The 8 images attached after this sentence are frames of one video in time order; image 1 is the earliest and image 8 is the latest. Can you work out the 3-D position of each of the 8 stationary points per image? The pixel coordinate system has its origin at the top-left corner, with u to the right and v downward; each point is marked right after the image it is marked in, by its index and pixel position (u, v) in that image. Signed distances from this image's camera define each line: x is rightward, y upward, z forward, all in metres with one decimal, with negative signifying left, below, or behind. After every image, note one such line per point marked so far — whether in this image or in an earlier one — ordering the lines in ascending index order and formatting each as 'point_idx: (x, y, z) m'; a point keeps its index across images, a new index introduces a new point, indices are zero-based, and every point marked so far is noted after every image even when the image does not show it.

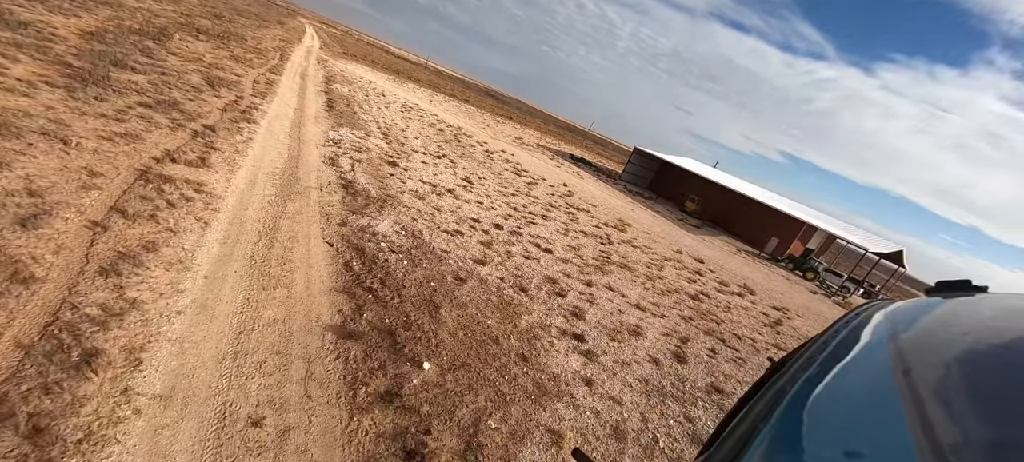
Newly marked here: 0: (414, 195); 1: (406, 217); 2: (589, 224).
0: (-2.6, +1.0, +11.9) m
1: (-2.4, +0.3, +10.4) m
2: (+2.7, +0.2, +16.6) m
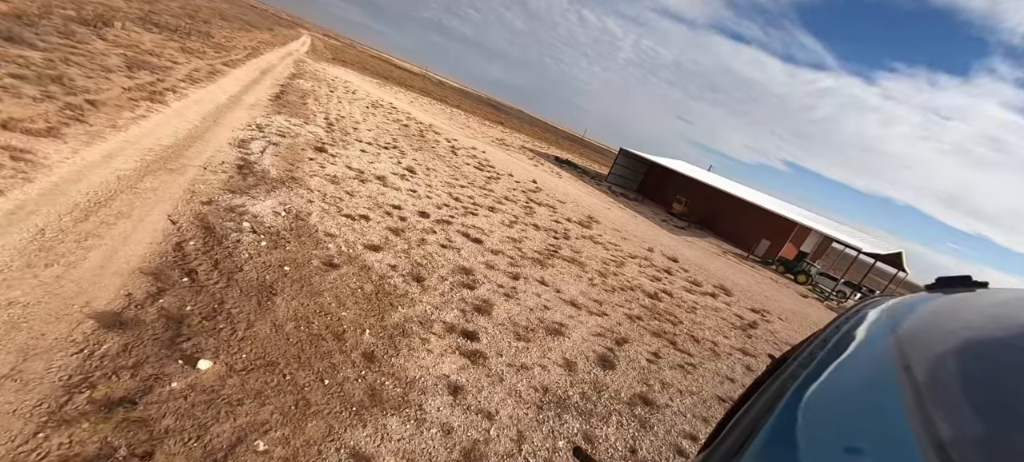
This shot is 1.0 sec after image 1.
0: (-4.3, +1.2, +10.5) m
1: (-4.2, +0.7, +9.0) m
2: (+1.1, +0.4, +15.0) m
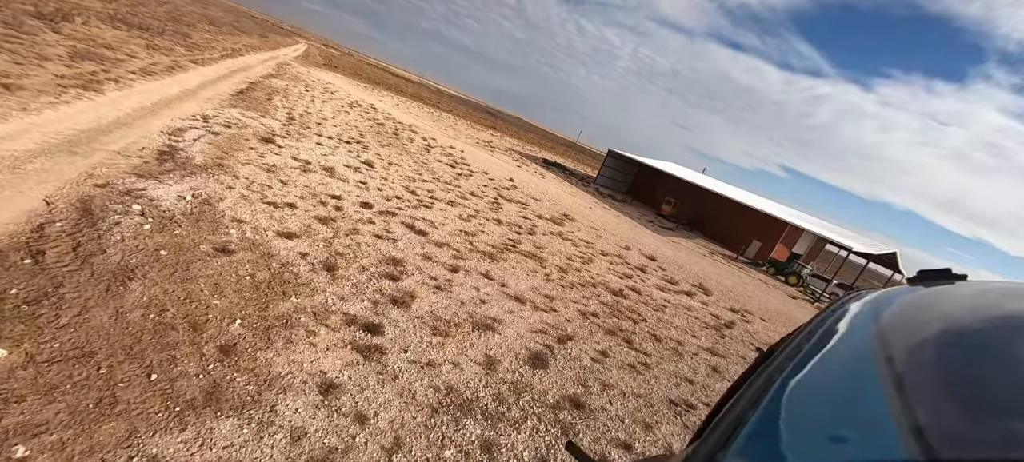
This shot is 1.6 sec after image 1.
0: (-5.4, +1.4, +9.8) m
1: (-5.3, +0.9, +8.3) m
2: (0.0, +0.5, +14.3) m
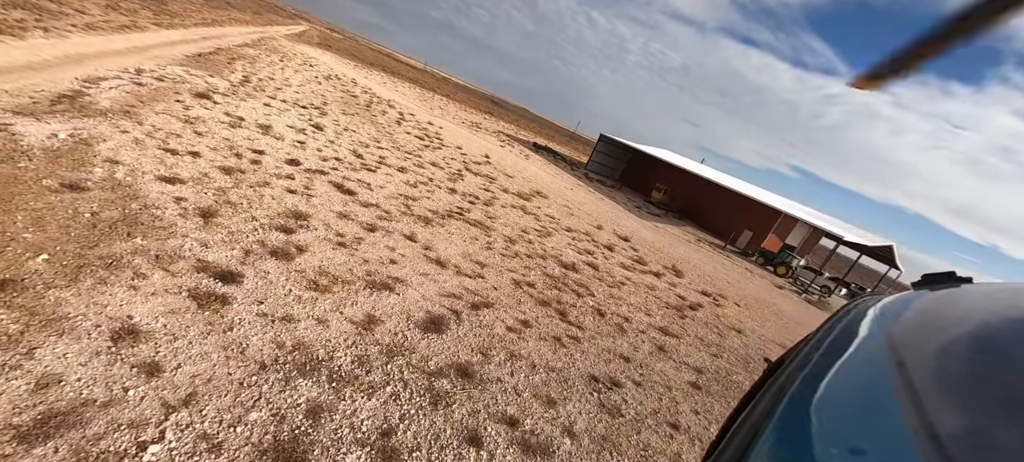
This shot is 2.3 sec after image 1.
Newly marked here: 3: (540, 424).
0: (-6.6, +2.3, +9.1) m
1: (-6.5, +1.7, +7.5) m
2: (-1.1, +1.3, +13.5) m
3: (+0.3, -2.0, +4.8) m
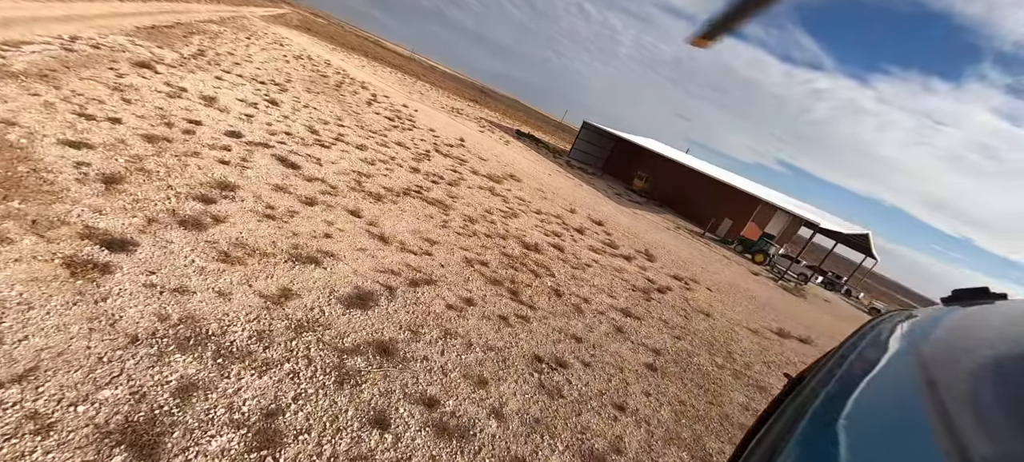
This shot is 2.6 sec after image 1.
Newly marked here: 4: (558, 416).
0: (-7.4, +2.7, +8.4) m
1: (-7.3, +2.1, +6.9) m
2: (-2.1, +1.8, +12.9) m
3: (-0.5, -1.7, +4.4) m
4: (+0.5, -2.0, +4.8) m
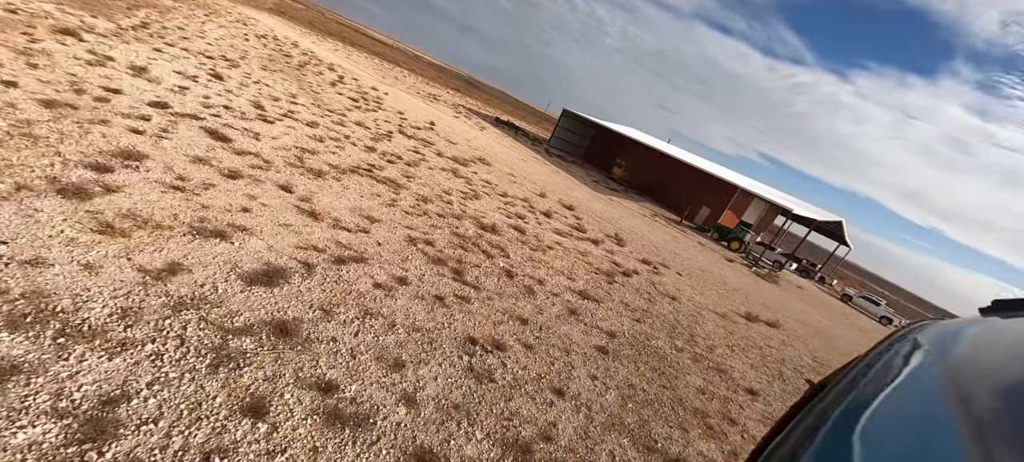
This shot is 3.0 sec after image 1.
0: (-8.3, +3.1, +7.7) m
1: (-8.2, +2.5, +6.1) m
2: (-3.1, +2.2, +12.4) m
3: (-1.2, -1.4, +3.9) m
4: (-0.3, -1.6, +4.4) m
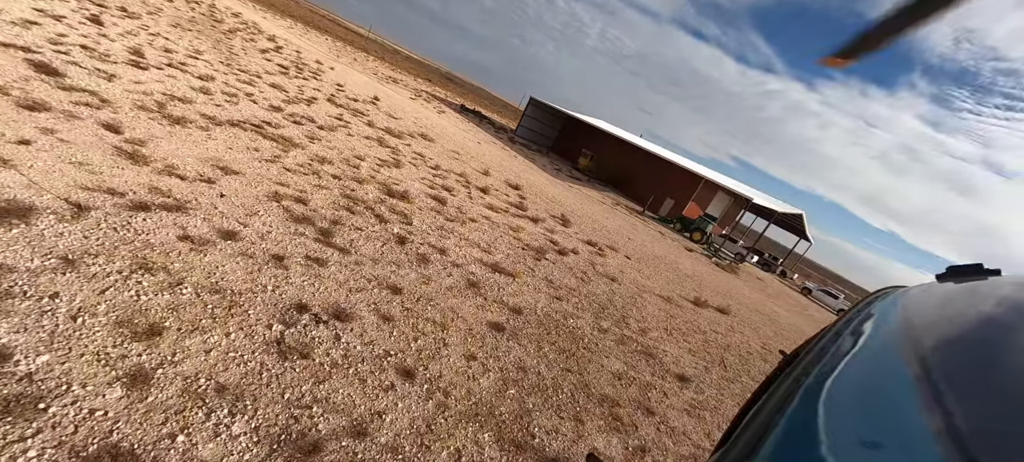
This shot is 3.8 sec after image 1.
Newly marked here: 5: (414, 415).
0: (-9.8, +3.7, +6.1) m
1: (-9.6, +3.1, +4.6) m
2: (-4.7, +2.9, +11.0) m
3: (-2.6, -0.8, +2.7) m
4: (-1.6, -1.1, +3.2) m
5: (-0.7, -1.4, +3.5) m
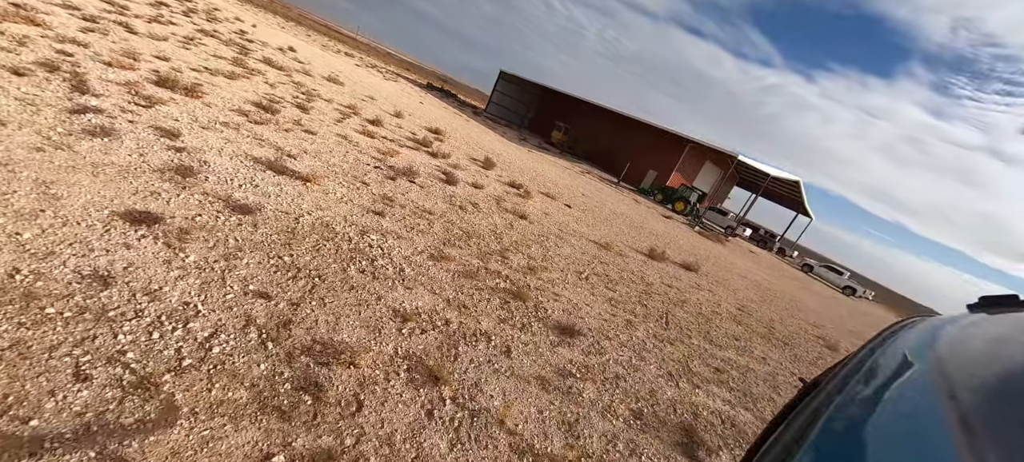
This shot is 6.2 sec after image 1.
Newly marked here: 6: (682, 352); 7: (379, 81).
0: (-11.9, +4.6, +3.8) m
1: (-11.7, +4.0, +2.3) m
2: (-6.8, +3.8, +8.6) m
3: (-4.6, +0.3, +0.2) m
4: (-3.7, +0.1, +0.7) m
5: (-2.7, -0.3, +1.0) m
6: (+1.8, -1.2, +4.5) m
7: (-5.6, +6.3, +19.0) m
